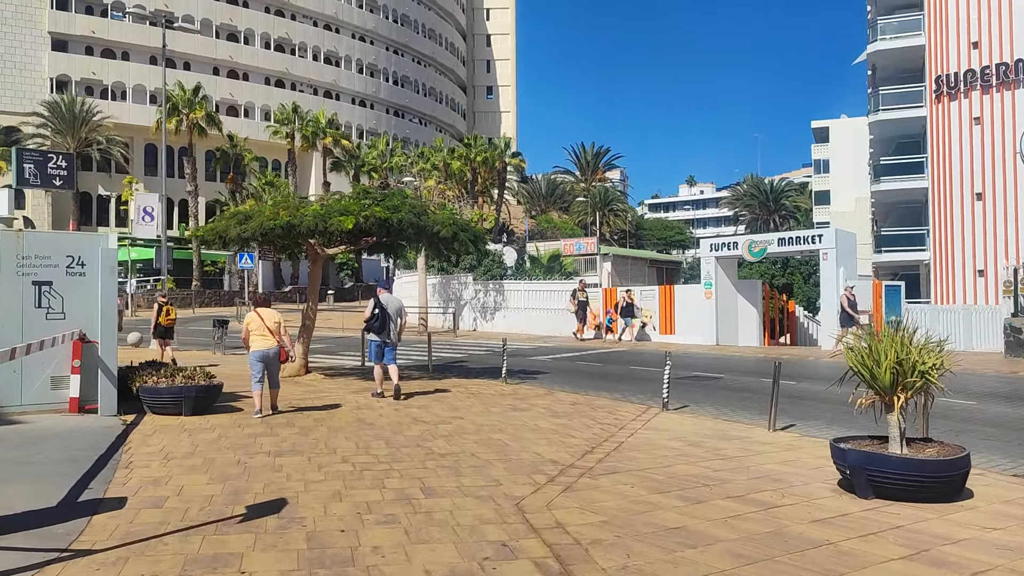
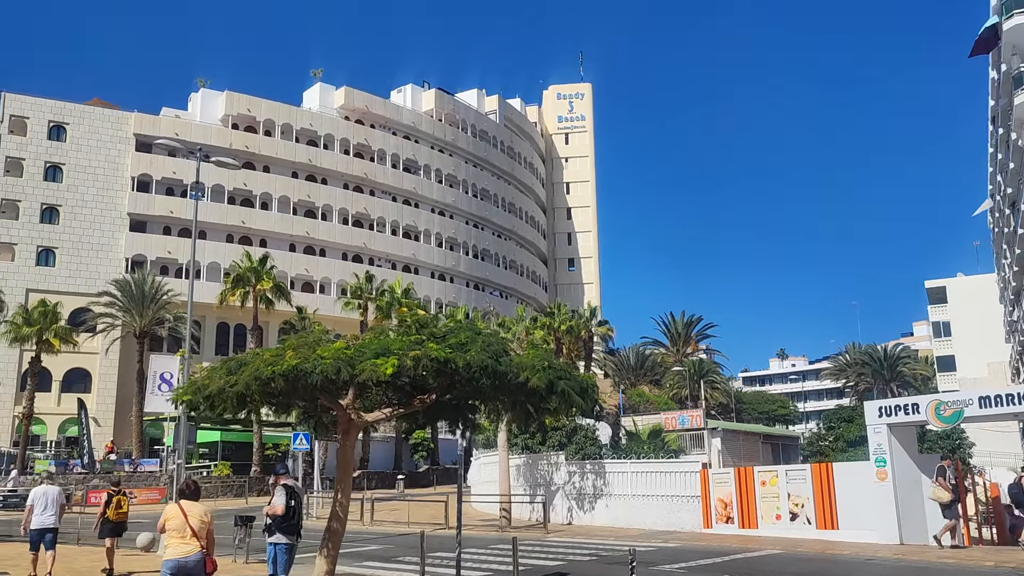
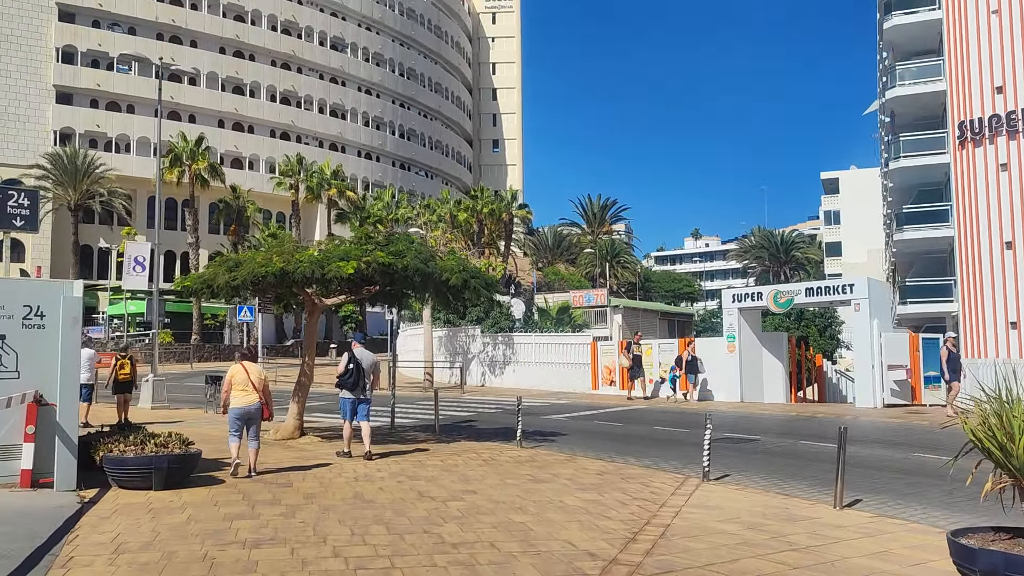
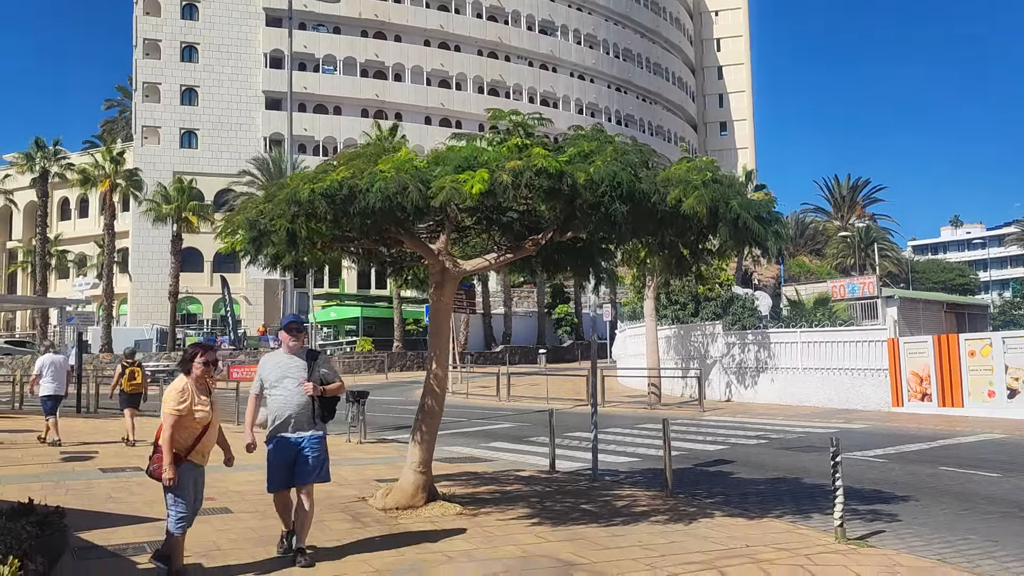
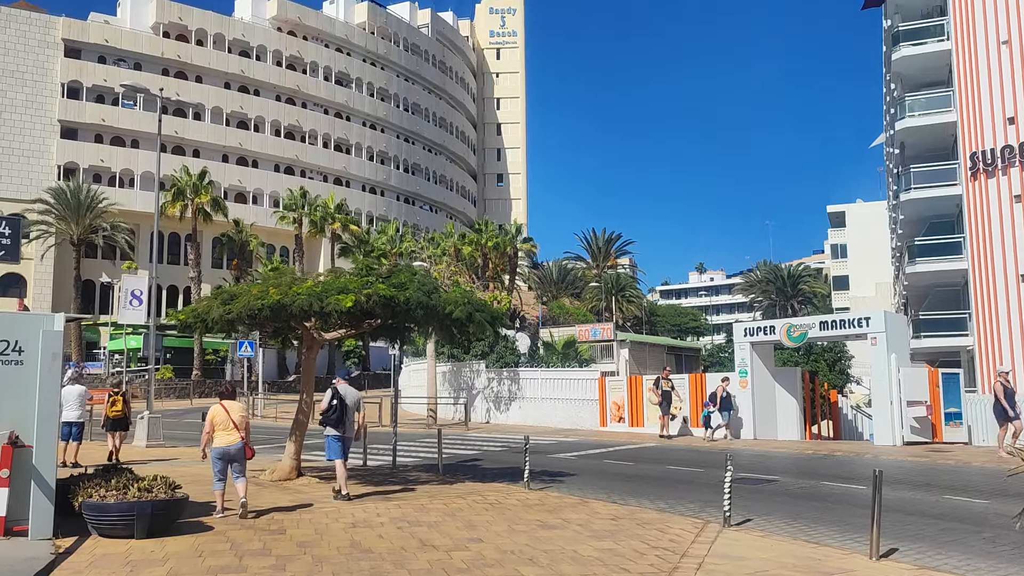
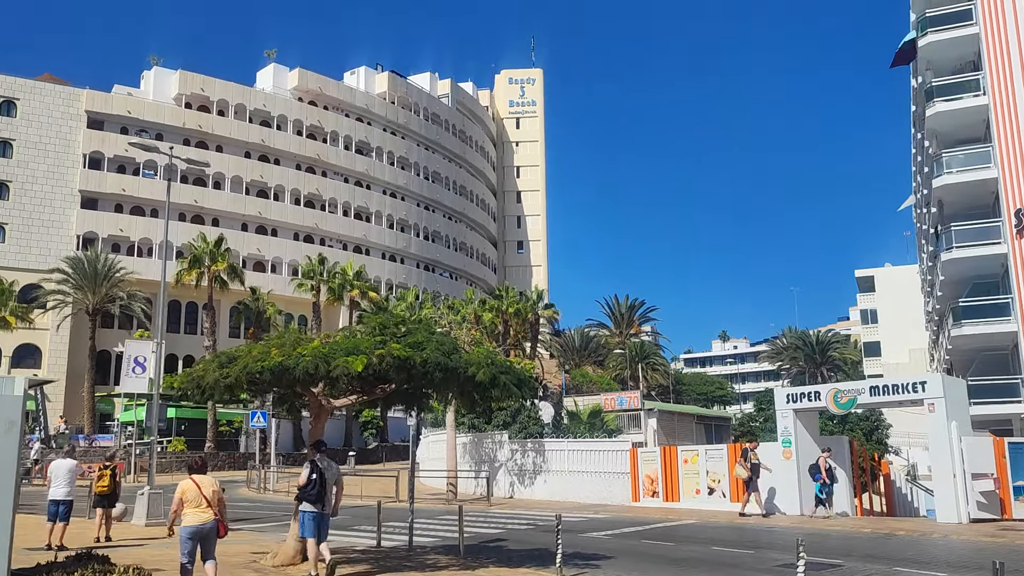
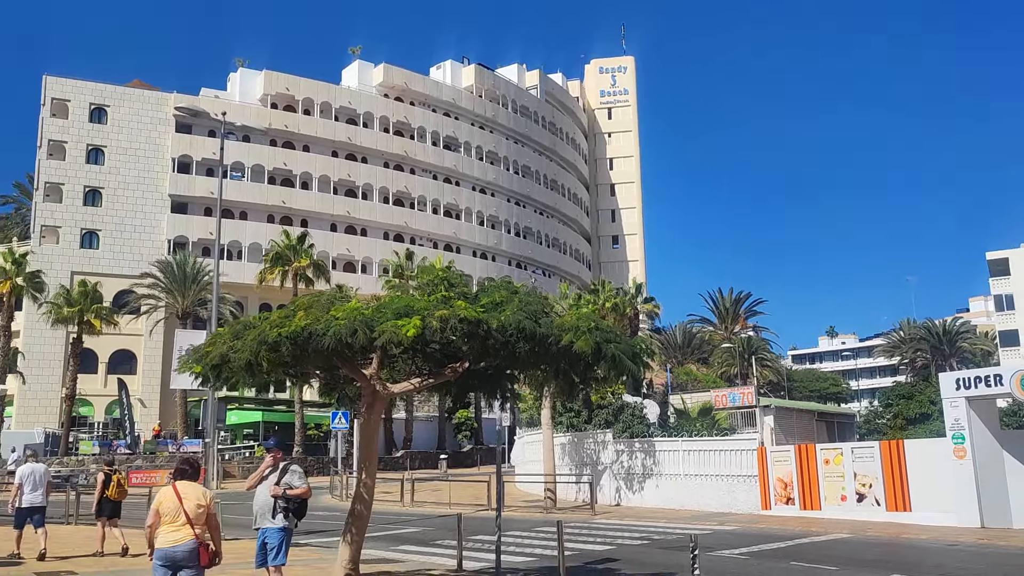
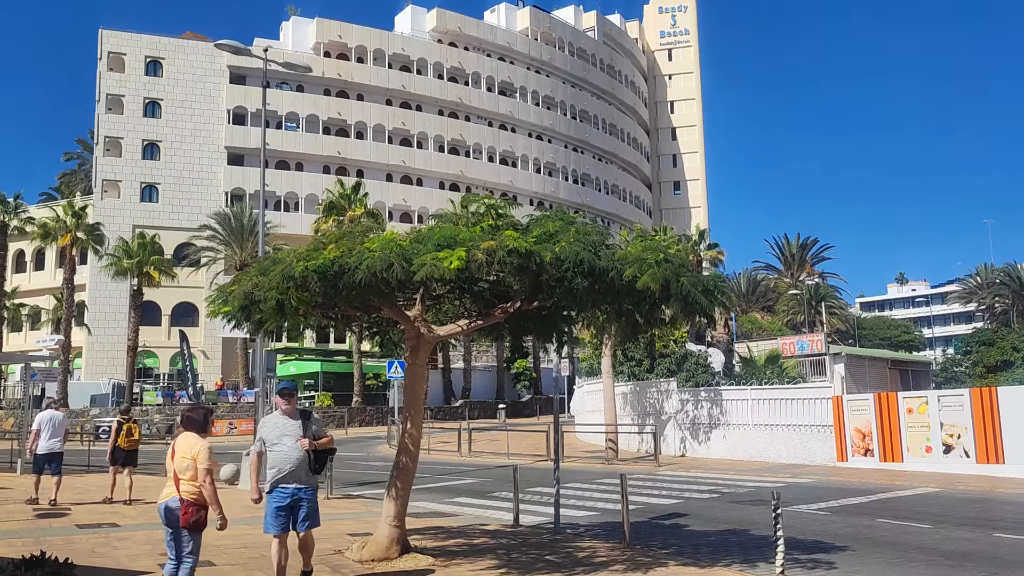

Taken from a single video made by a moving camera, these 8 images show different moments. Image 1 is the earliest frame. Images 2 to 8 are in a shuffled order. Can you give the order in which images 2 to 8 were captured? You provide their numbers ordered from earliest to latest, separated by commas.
3, 5, 6, 2, 7, 8, 4
